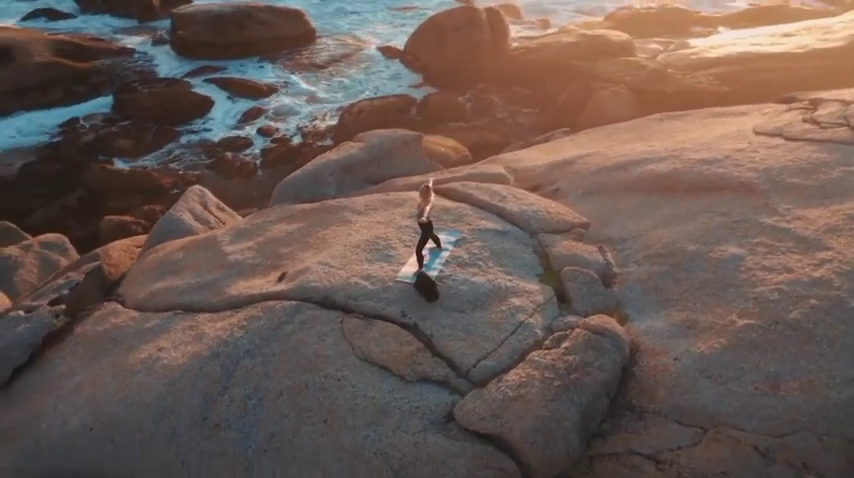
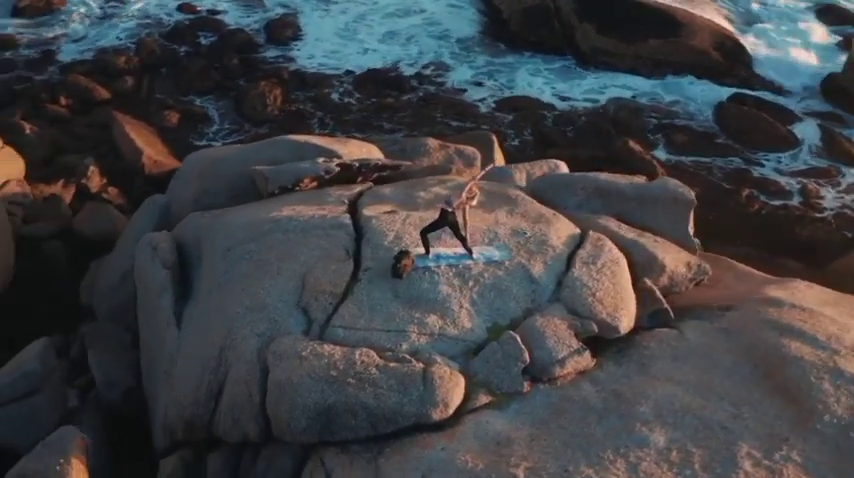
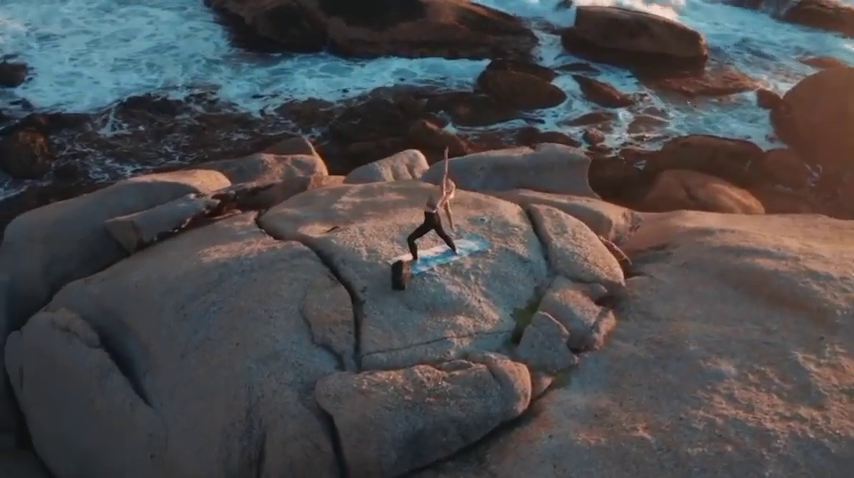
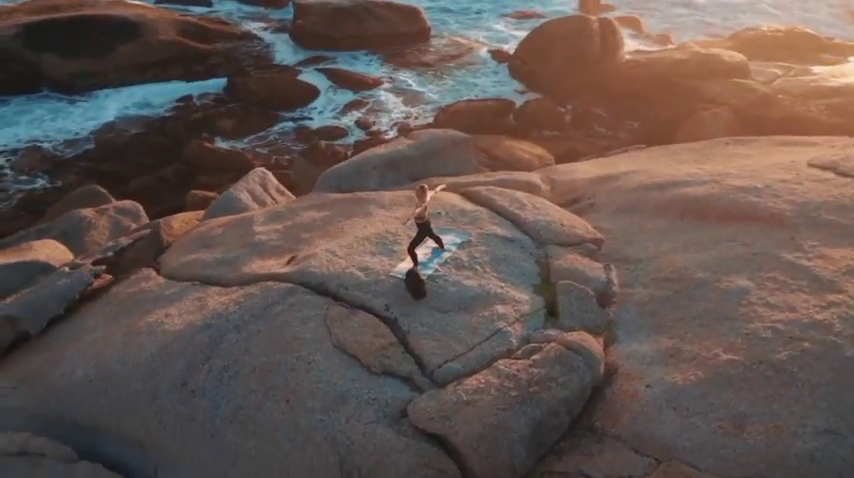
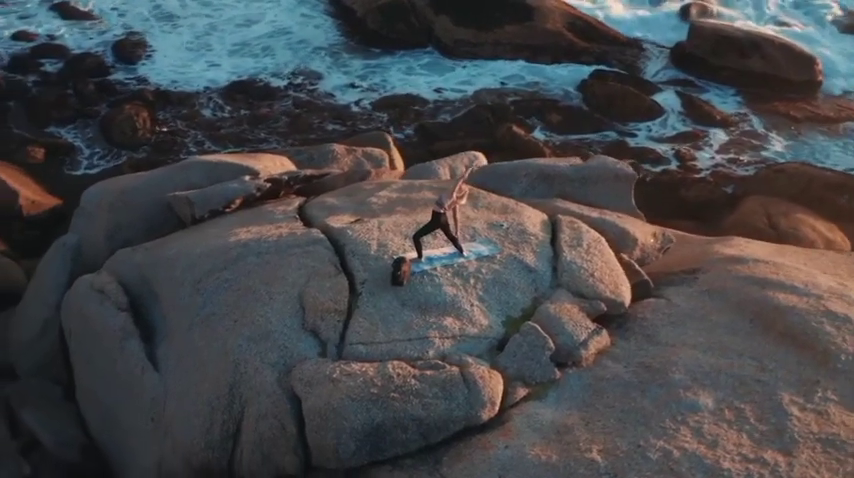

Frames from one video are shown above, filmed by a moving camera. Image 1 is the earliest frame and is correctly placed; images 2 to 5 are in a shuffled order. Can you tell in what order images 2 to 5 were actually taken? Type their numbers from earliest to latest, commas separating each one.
4, 3, 5, 2
